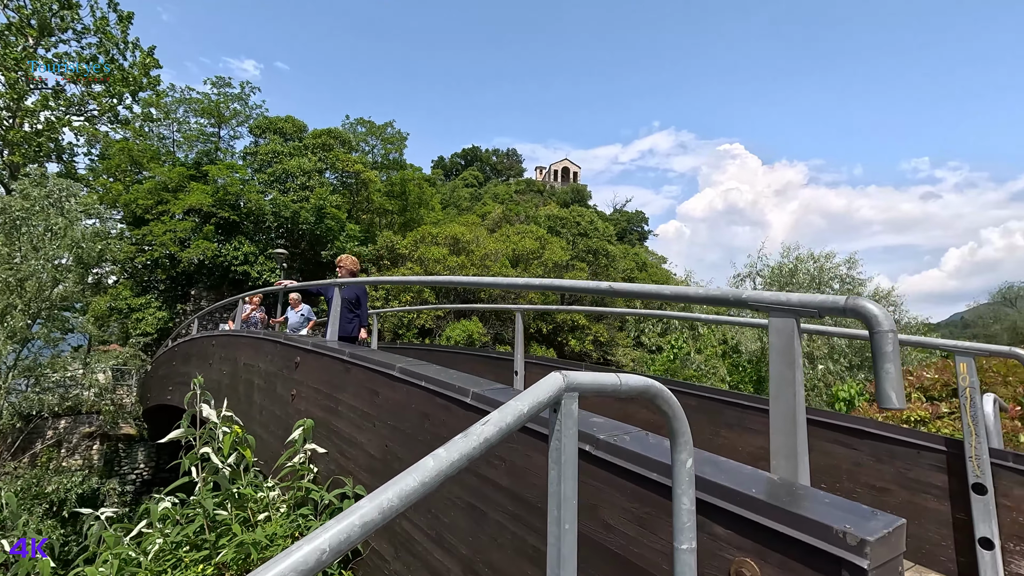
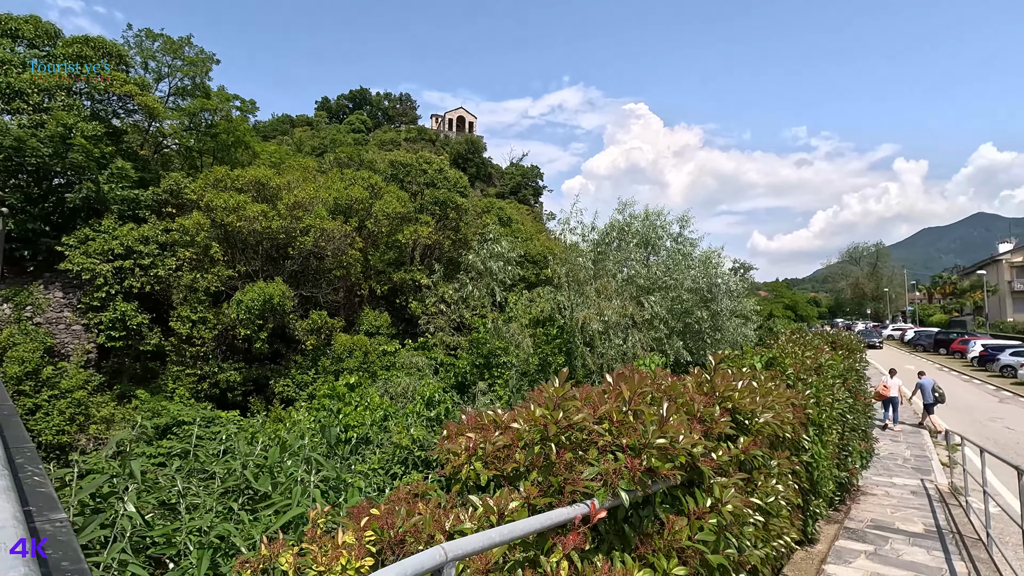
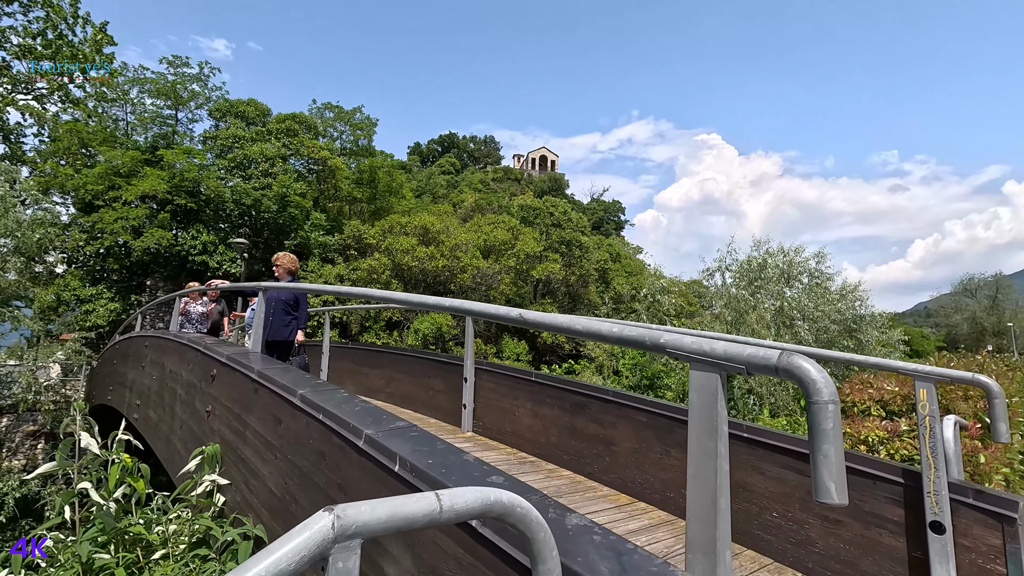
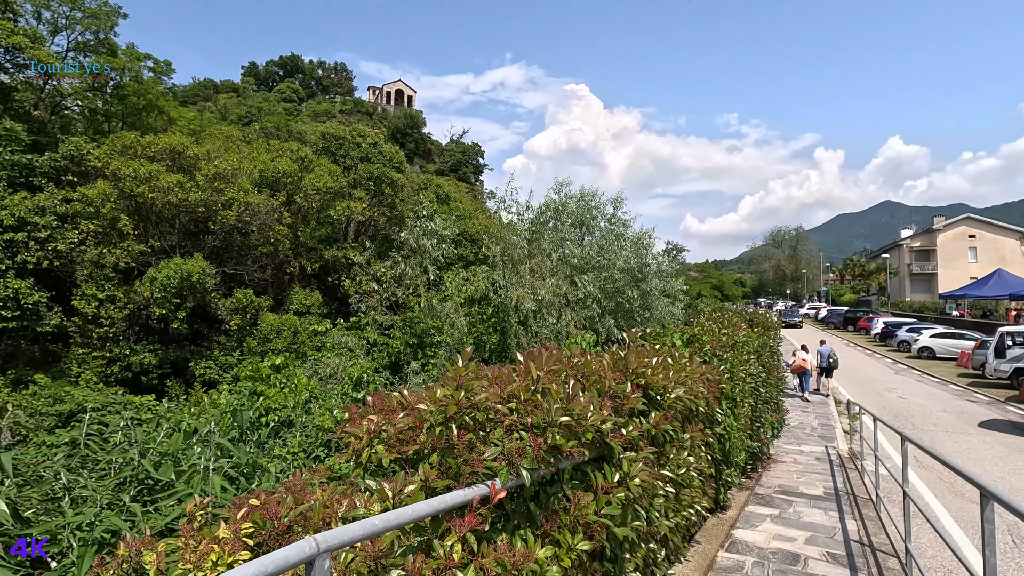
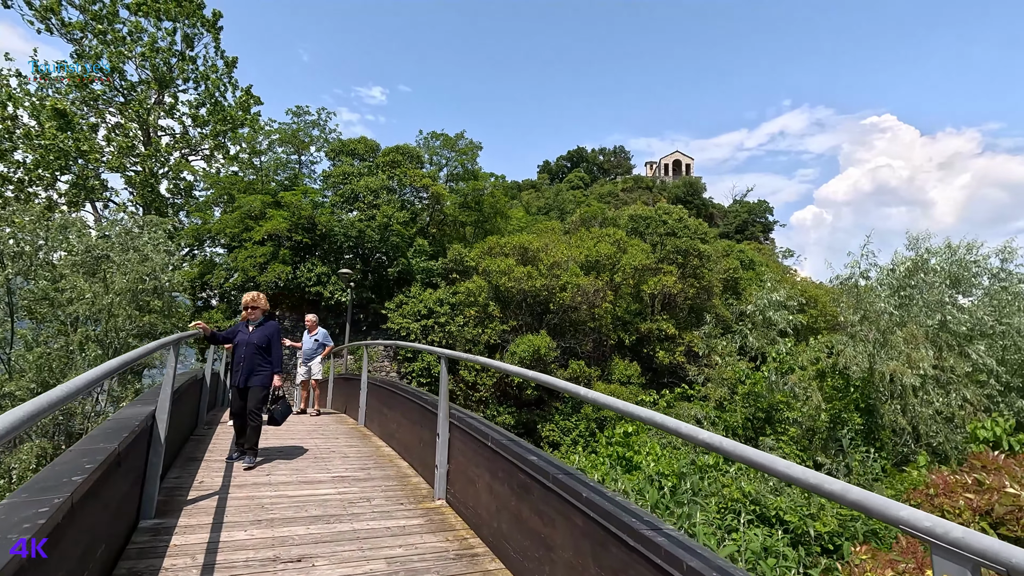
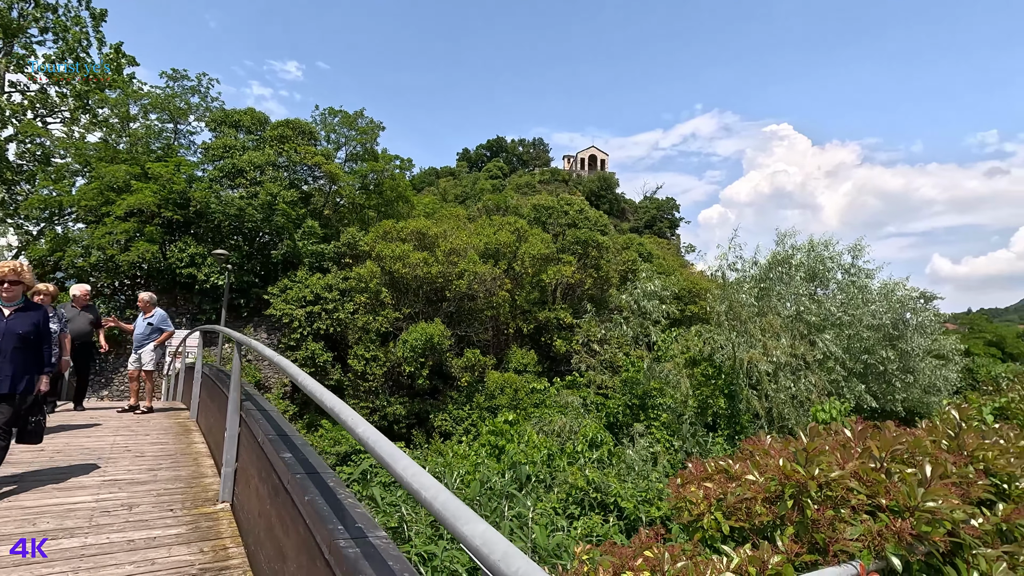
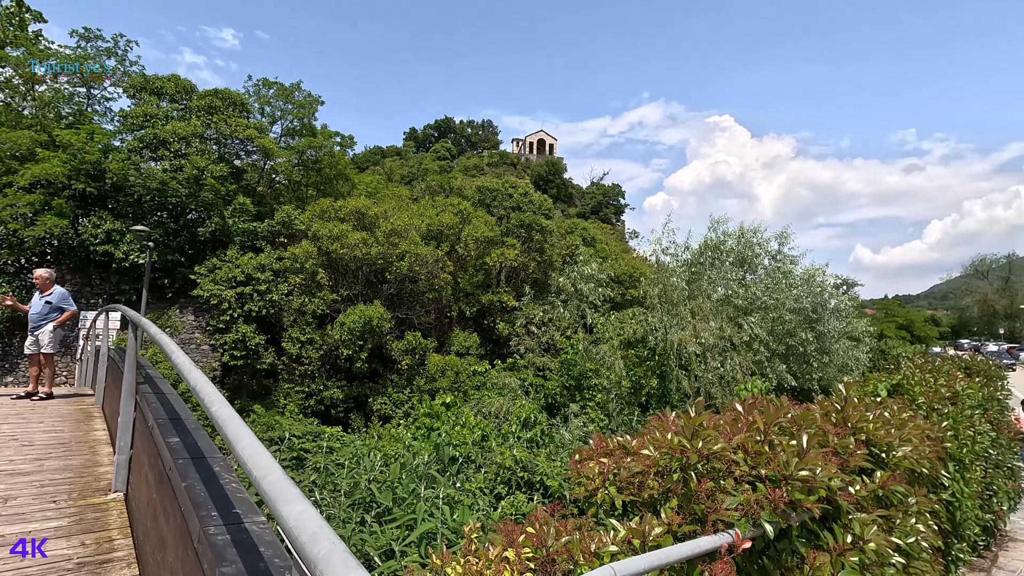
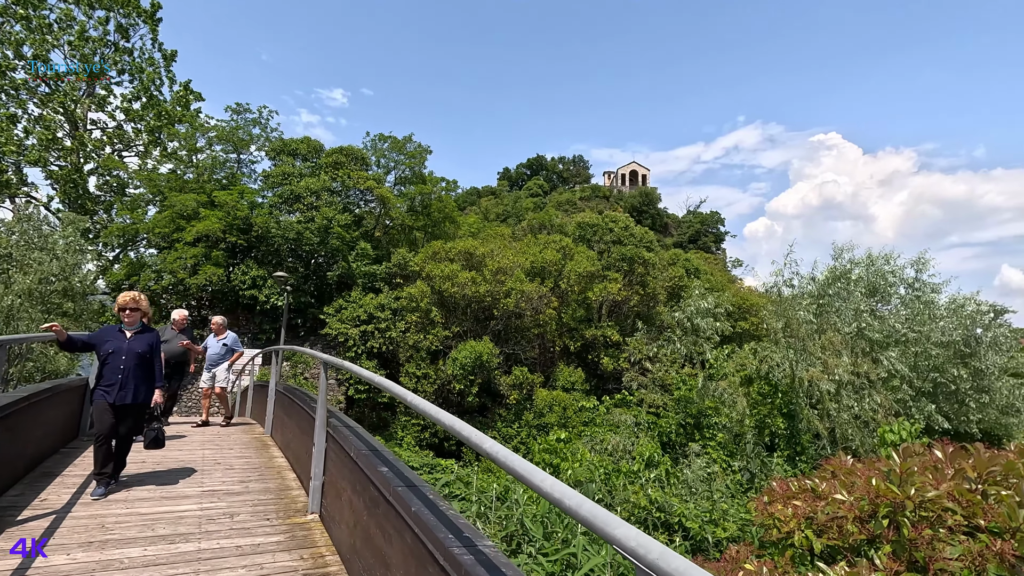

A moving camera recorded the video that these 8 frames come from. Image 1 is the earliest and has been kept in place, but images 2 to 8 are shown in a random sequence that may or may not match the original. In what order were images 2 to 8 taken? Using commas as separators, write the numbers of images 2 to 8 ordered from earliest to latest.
3, 5, 8, 6, 7, 2, 4
